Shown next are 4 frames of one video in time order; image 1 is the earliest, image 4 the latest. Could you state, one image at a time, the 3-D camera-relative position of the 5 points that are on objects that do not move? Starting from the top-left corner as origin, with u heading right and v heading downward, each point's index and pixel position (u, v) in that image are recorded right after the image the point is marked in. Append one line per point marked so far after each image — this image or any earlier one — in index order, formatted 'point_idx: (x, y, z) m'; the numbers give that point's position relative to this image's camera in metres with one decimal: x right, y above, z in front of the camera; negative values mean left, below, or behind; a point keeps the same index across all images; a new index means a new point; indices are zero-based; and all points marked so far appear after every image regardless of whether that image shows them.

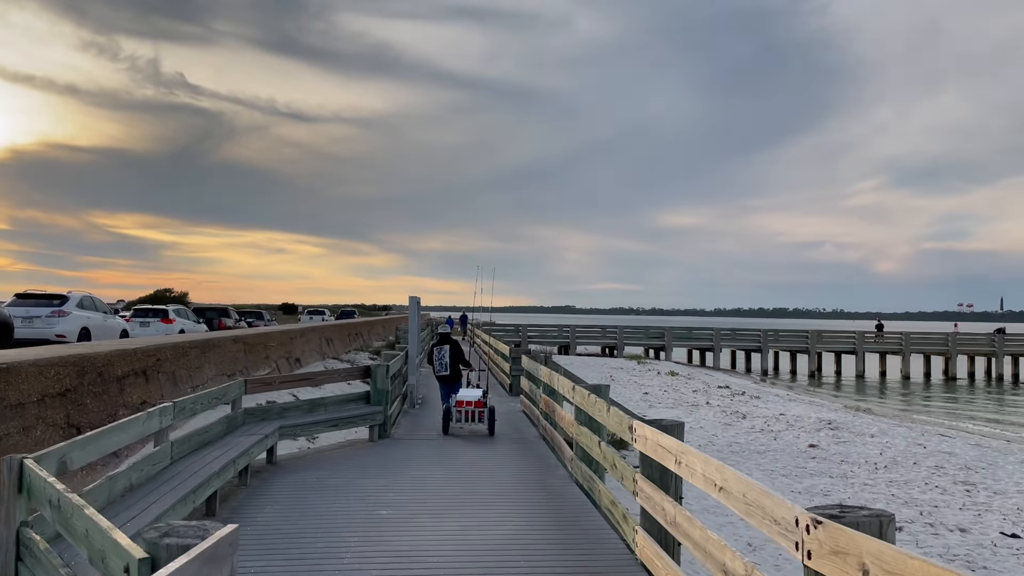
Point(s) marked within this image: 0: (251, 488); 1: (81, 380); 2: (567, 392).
0: (-2.6, -2.0, +6.6) m
1: (-5.5, -1.2, +8.5) m
2: (+0.6, -1.1, +7.2) m
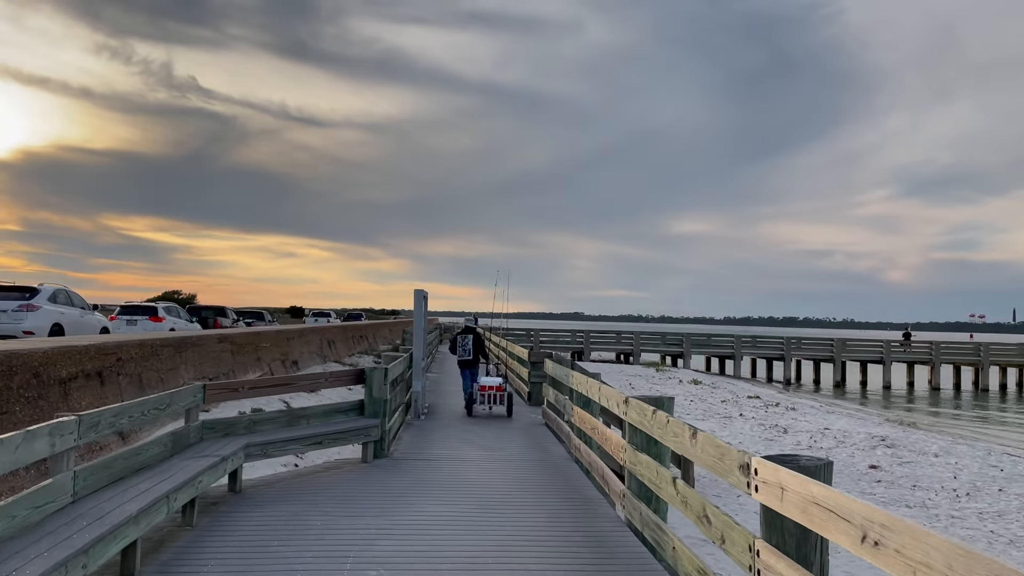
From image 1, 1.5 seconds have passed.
0: (-2.3, -1.8, +5.0) m
1: (-5.2, -1.0, +6.9) m
2: (+0.8, -1.0, +5.5) m
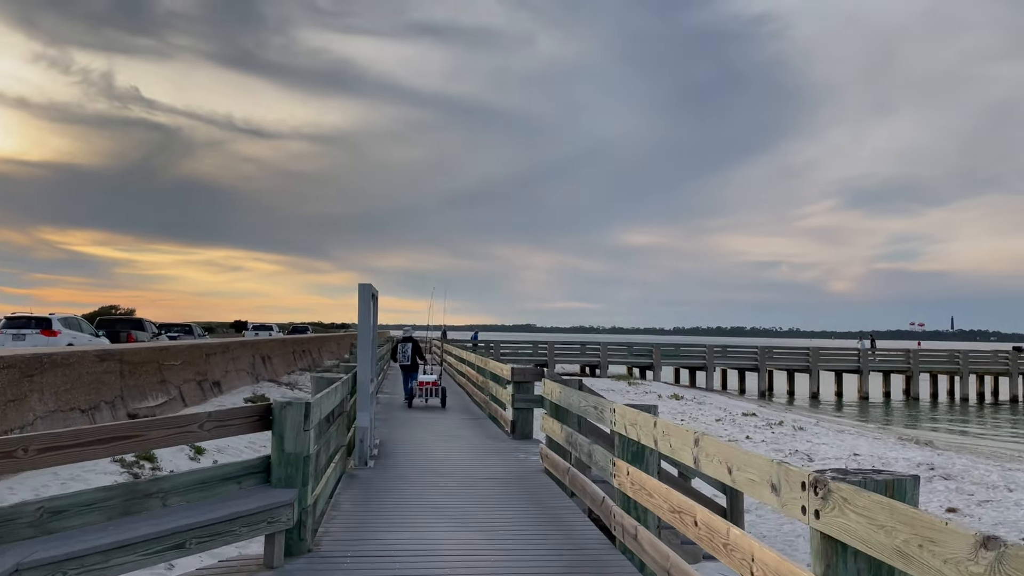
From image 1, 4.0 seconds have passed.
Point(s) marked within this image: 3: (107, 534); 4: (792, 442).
0: (-2.1, -1.6, +2.0) m
1: (-5.1, -0.9, +3.7) m
2: (+1.0, -0.8, +2.7) m
3: (-2.1, -1.3, +3.5) m
4: (+6.4, -3.5, +15.3) m
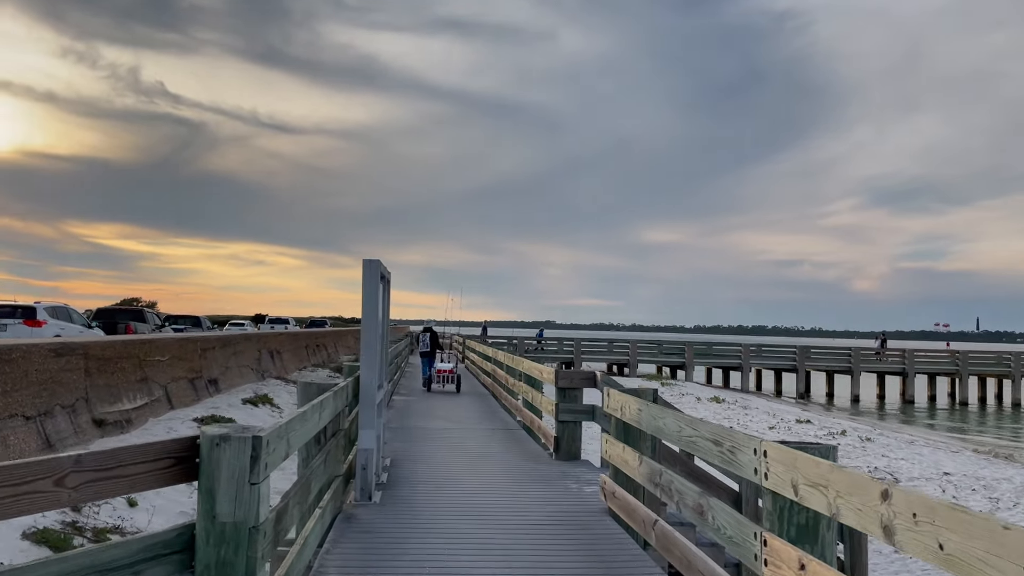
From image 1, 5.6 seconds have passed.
0: (-1.8, -1.5, +0.2) m
1: (-4.8, -0.7, +2.0) m
2: (+1.3, -0.7, +0.9) m
3: (-1.8, -1.1, +1.7) m
4: (+7.0, -3.3, +13.3) m
